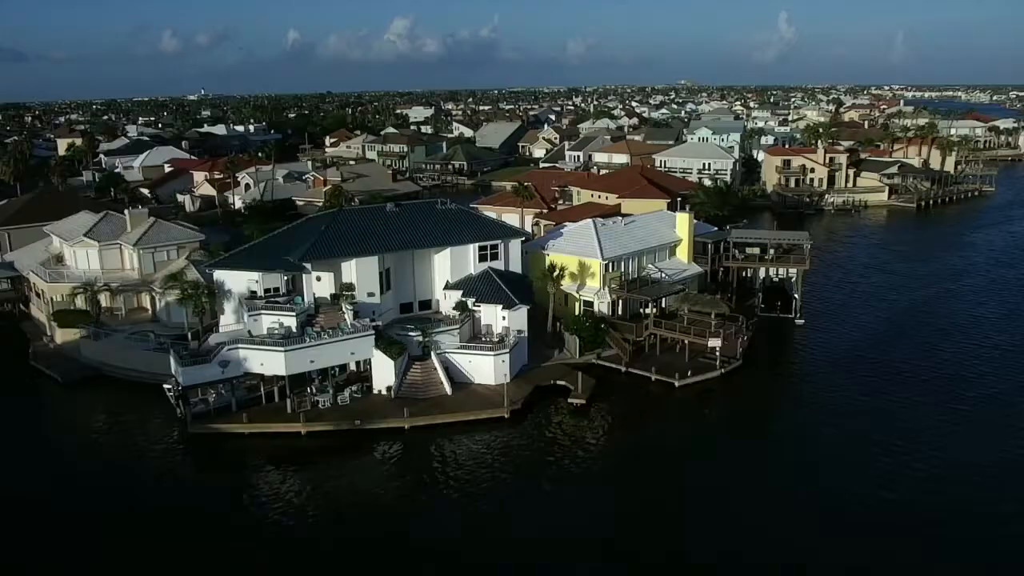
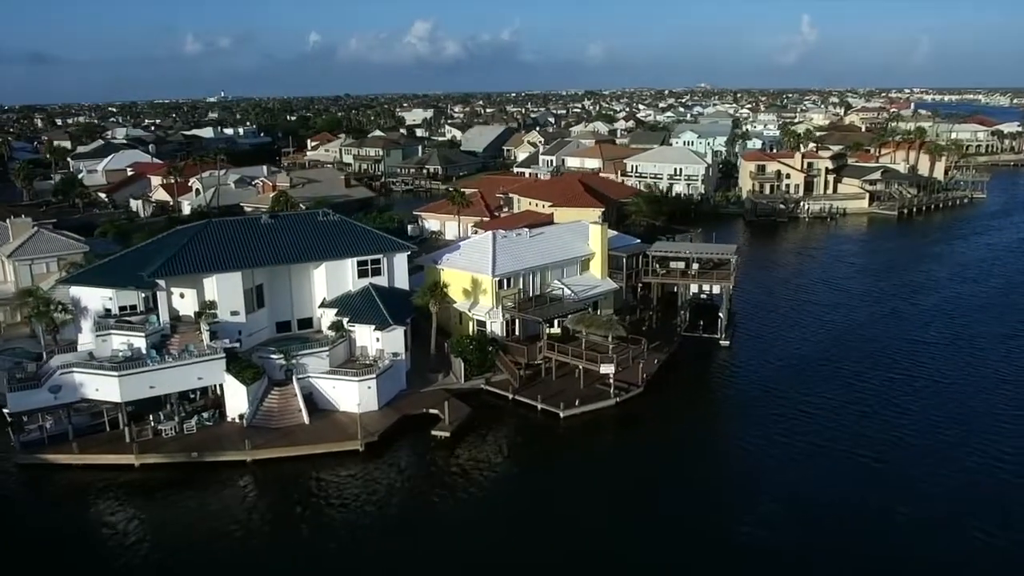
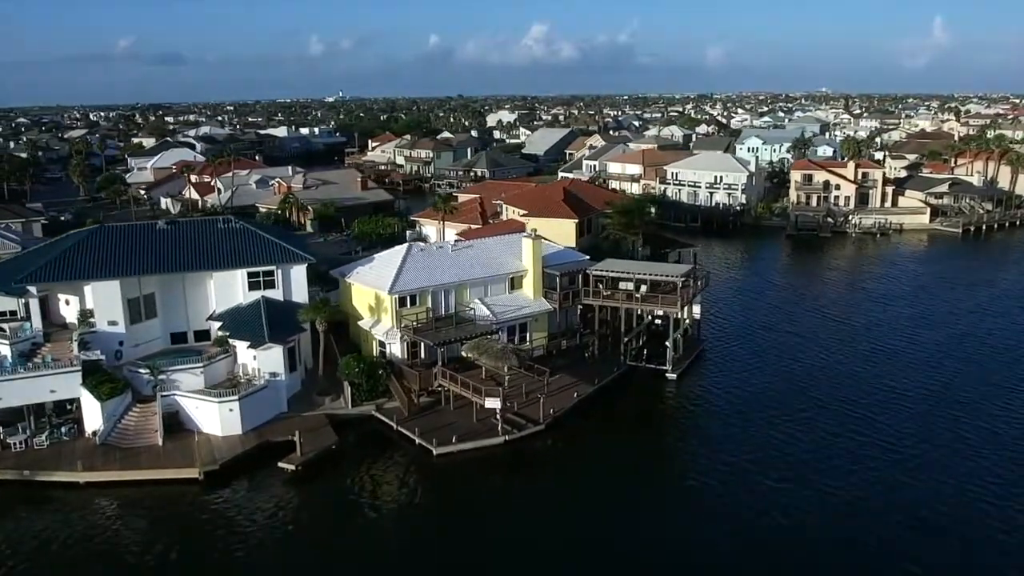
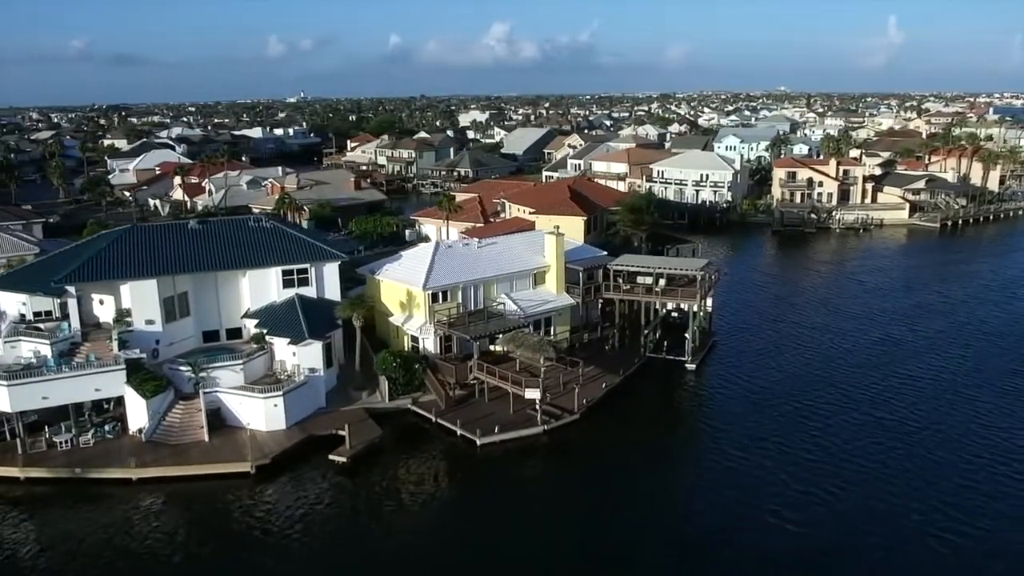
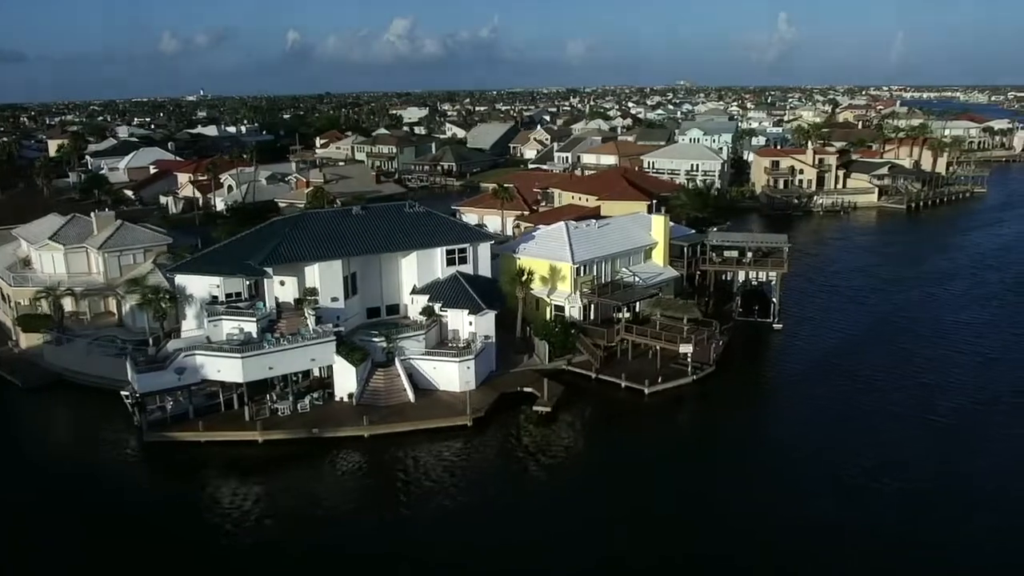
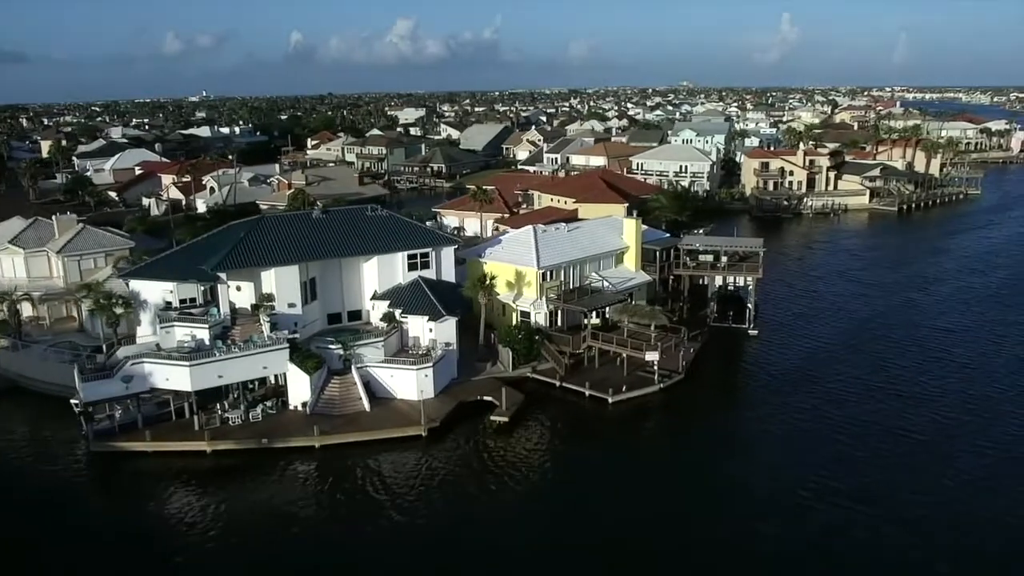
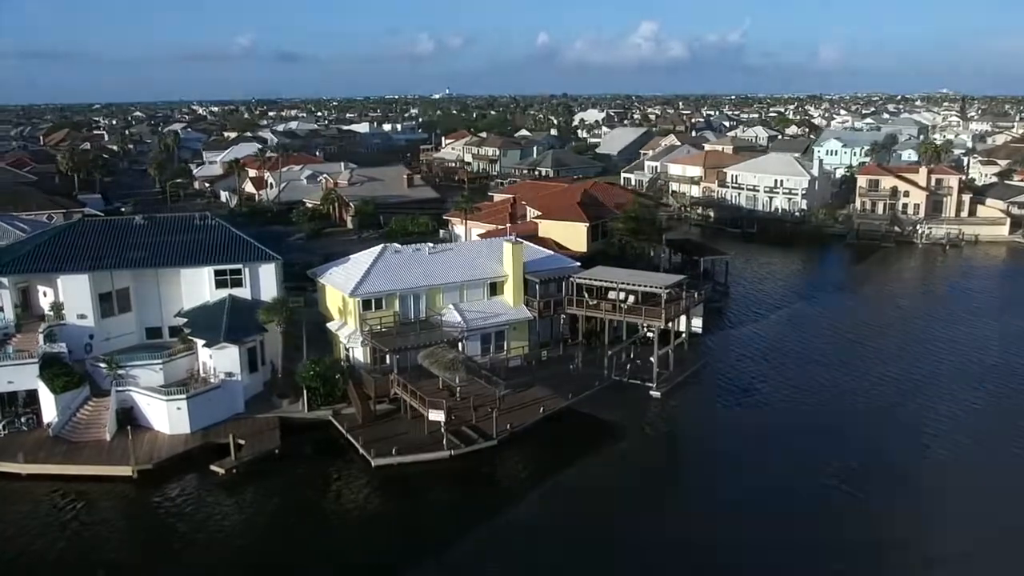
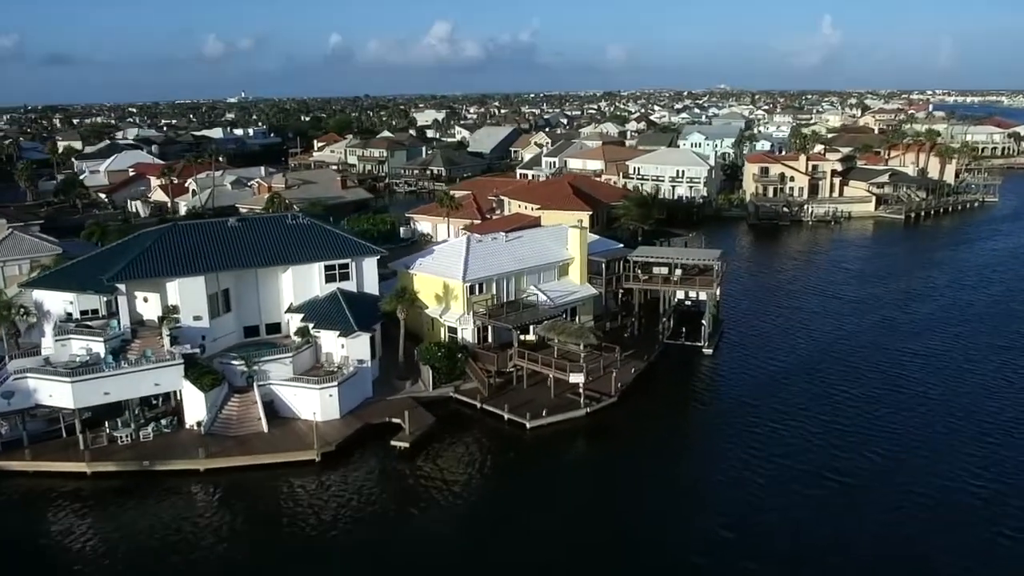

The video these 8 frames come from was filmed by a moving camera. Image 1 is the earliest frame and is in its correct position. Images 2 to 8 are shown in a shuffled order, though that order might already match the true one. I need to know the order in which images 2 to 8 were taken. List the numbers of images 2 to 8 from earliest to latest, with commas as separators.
5, 6, 2, 8, 4, 3, 7
